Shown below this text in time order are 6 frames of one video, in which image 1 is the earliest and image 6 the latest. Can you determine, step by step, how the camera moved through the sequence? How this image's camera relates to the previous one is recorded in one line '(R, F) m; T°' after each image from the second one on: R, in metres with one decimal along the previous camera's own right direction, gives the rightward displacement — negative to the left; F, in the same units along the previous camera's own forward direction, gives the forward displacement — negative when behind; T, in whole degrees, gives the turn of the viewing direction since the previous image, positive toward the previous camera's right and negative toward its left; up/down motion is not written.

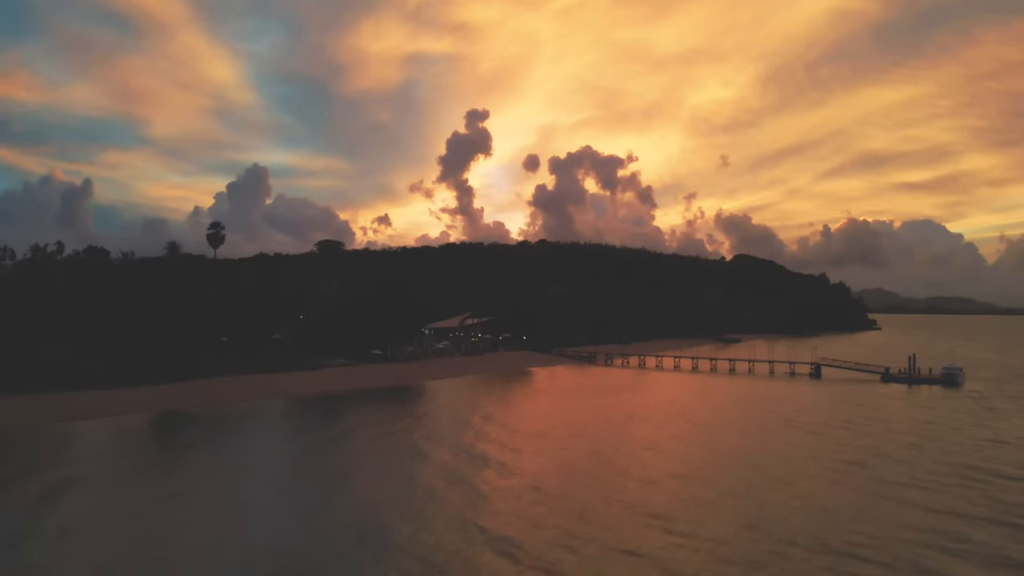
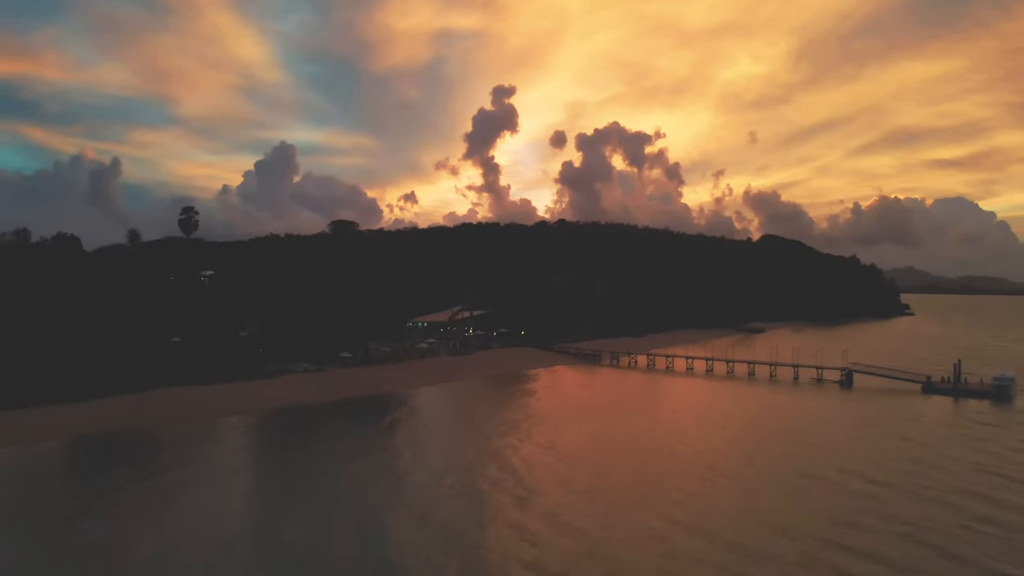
(+2.7, +5.6) m; -2°
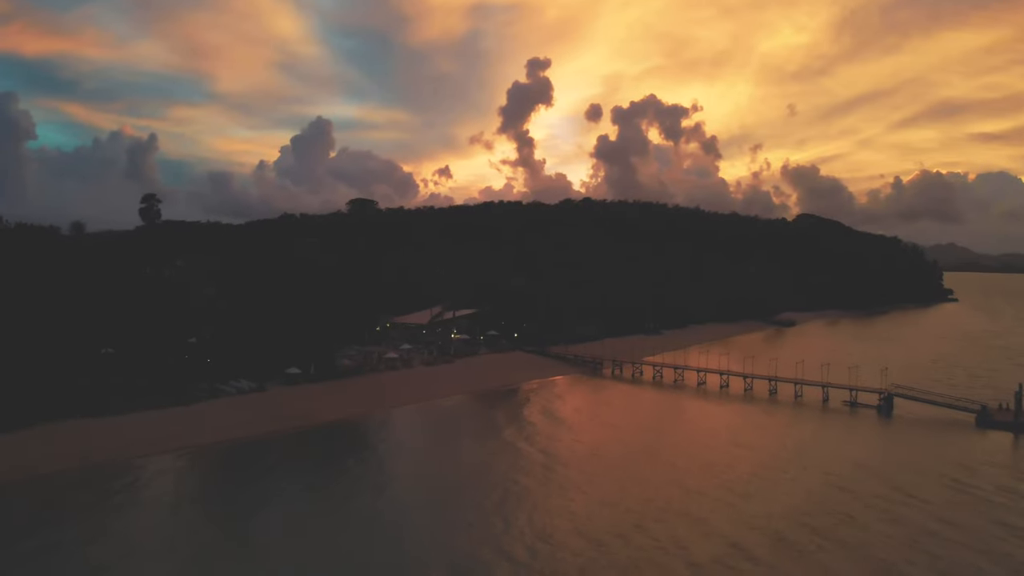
(+3.4, +6.6) m; -3°
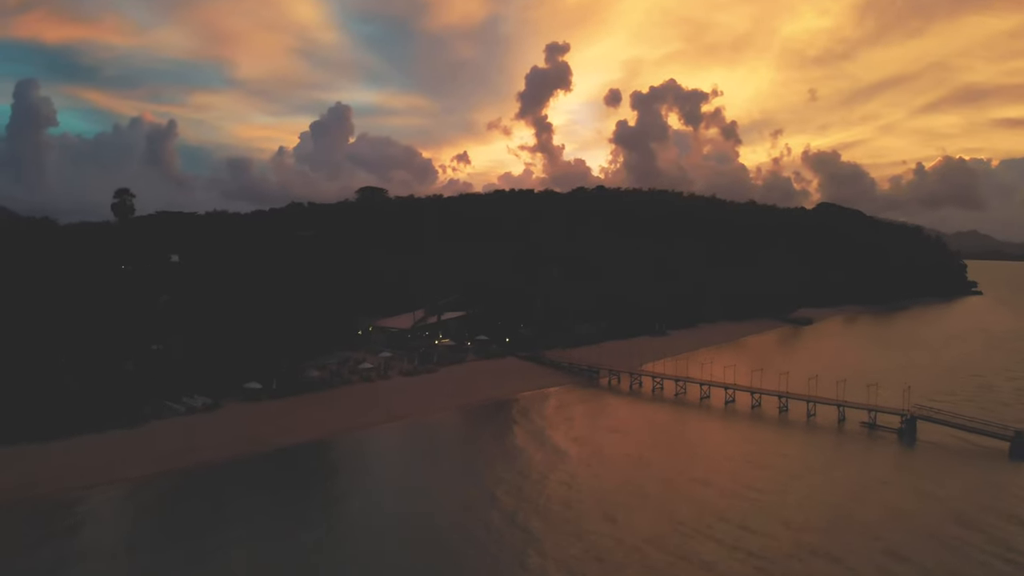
(+2.0, +3.6) m; -1°
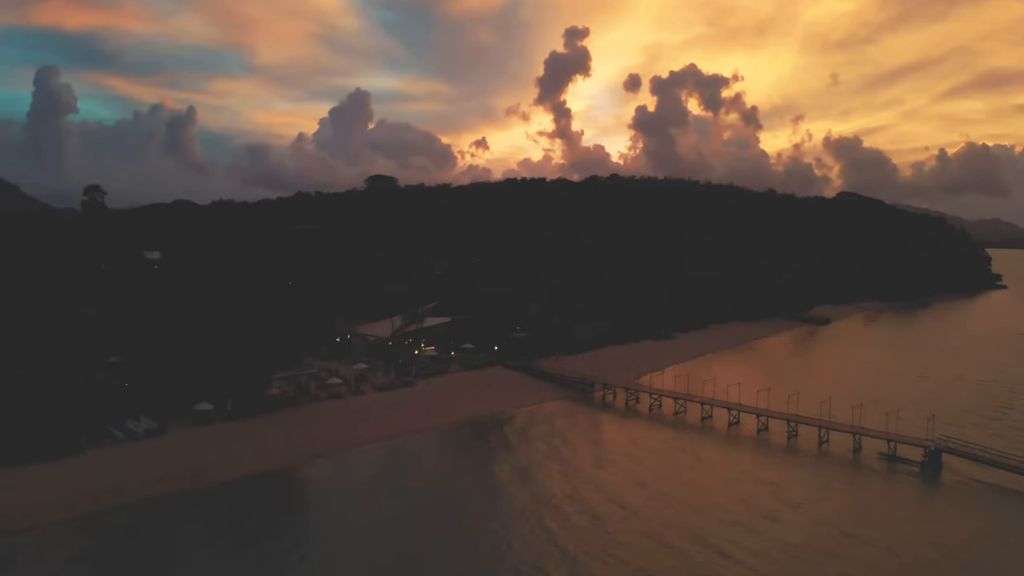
(+2.0, +3.5) m; -1°
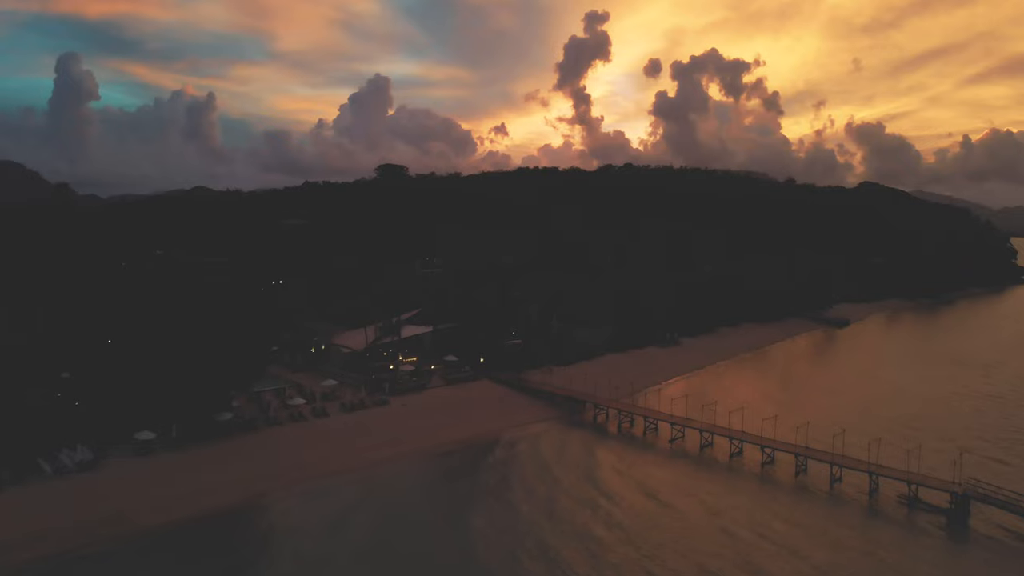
(+2.1, +3.5) m; -2°
